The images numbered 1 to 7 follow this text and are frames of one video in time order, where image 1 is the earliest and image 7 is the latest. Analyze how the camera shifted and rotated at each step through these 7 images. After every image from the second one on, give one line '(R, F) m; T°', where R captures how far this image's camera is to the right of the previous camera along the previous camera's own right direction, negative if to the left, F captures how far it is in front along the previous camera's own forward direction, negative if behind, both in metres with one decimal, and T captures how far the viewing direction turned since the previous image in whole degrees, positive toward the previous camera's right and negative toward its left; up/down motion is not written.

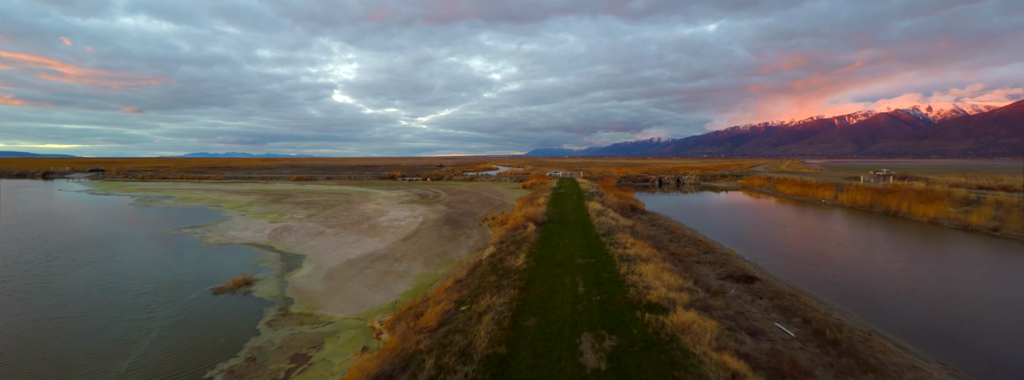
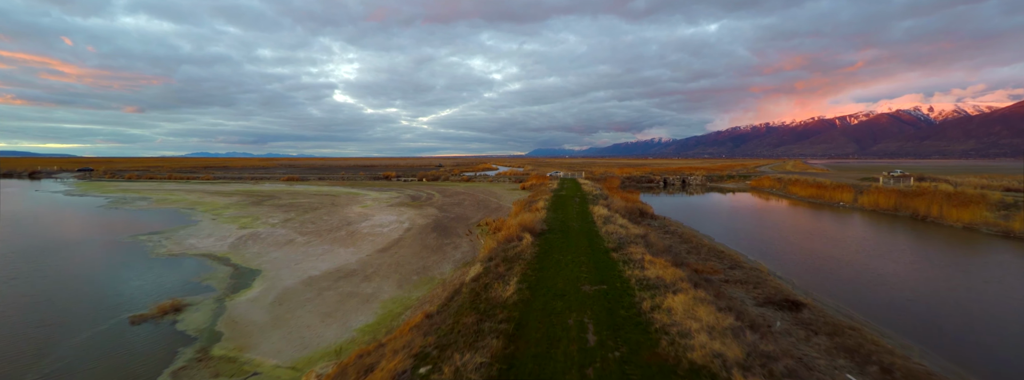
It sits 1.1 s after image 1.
(+0.3, +2.0) m; 0°
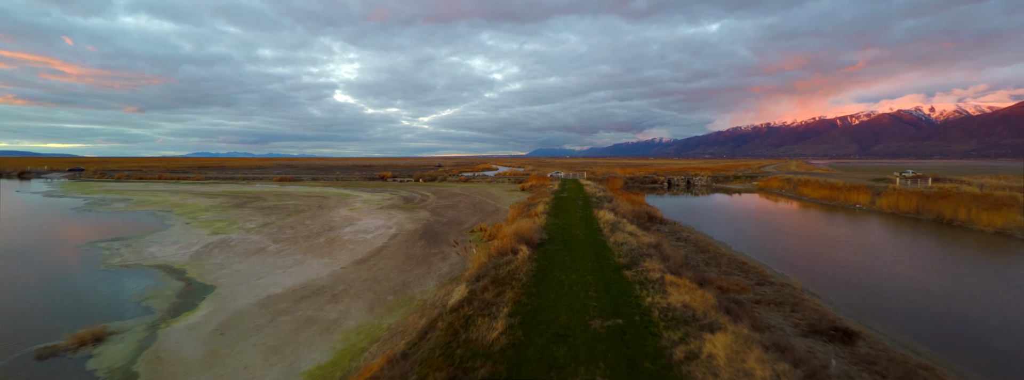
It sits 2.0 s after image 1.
(+0.2, +1.5) m; 0°
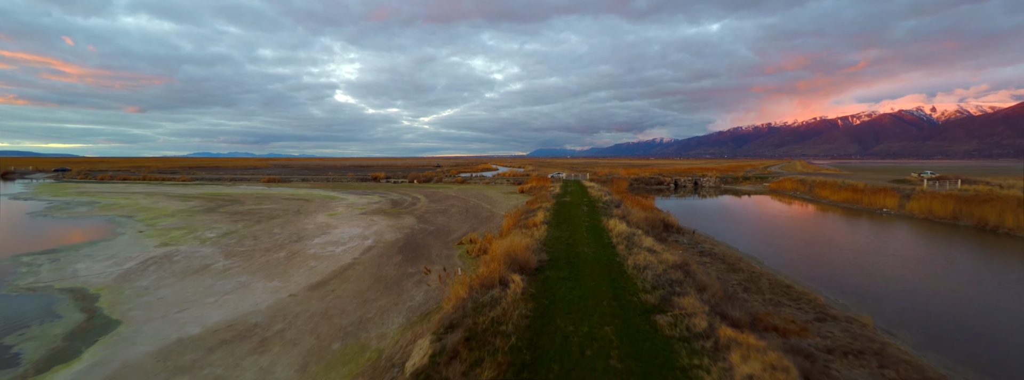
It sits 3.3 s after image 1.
(+0.2, +2.2) m; 0°
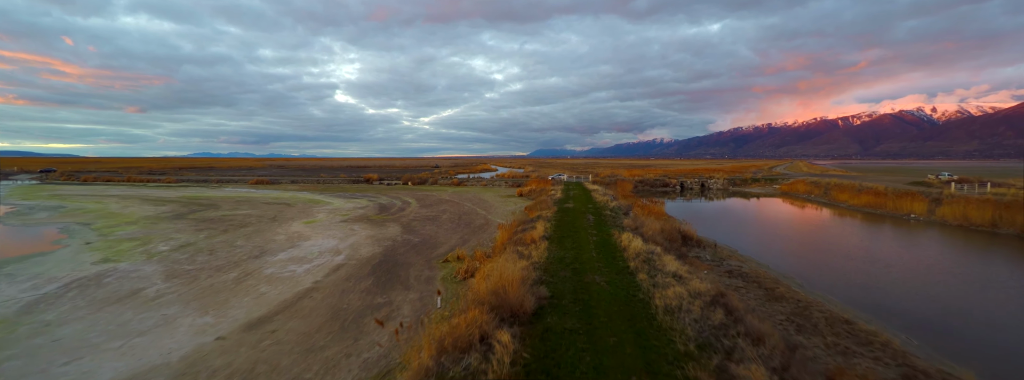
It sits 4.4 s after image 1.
(+0.2, +1.9) m; 0°
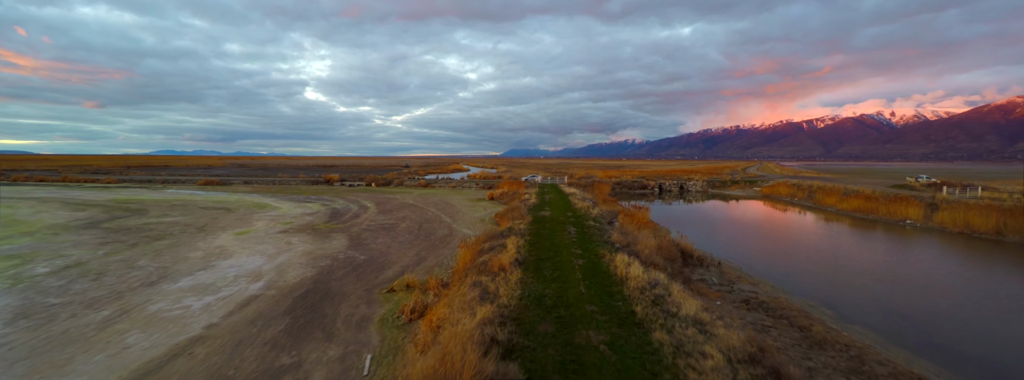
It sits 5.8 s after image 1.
(+0.4, +2.3) m; +3°
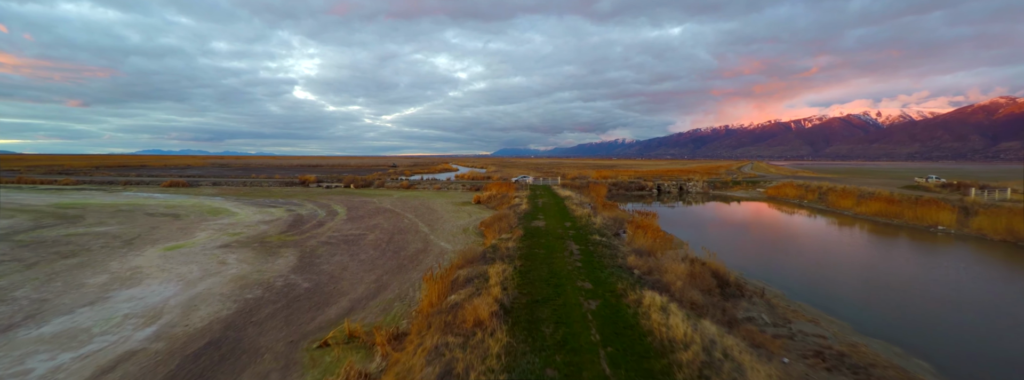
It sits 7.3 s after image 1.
(+0.1, +2.3) m; +1°
